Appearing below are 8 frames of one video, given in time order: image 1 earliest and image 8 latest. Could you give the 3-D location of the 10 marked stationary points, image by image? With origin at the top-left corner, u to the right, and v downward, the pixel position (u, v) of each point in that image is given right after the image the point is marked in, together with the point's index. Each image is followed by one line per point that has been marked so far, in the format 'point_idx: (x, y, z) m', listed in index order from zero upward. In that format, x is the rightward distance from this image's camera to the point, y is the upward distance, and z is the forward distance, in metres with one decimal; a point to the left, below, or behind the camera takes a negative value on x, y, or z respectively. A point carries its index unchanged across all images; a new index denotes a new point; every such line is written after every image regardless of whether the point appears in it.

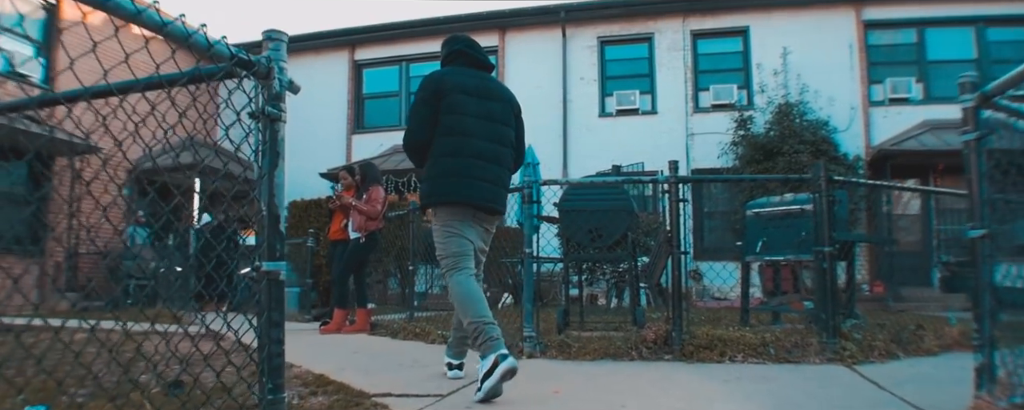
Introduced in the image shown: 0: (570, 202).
0: (+0.5, 0.0, +4.7) m
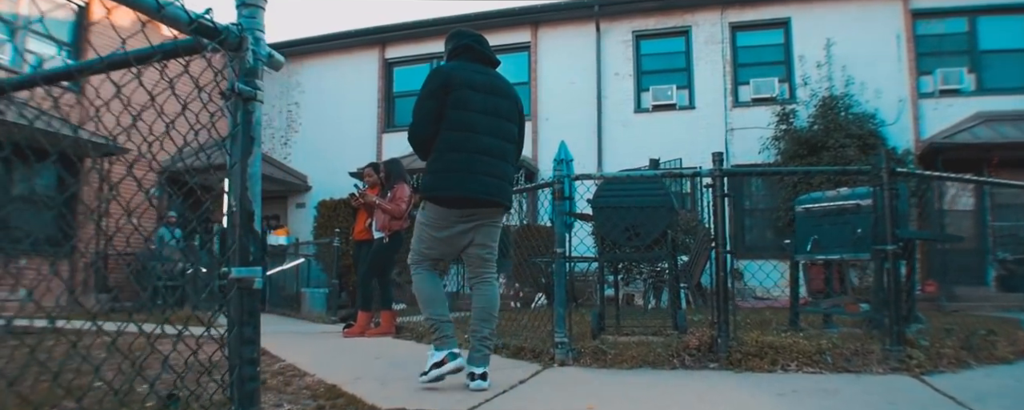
0: (+0.7, +0.1, +4.4) m
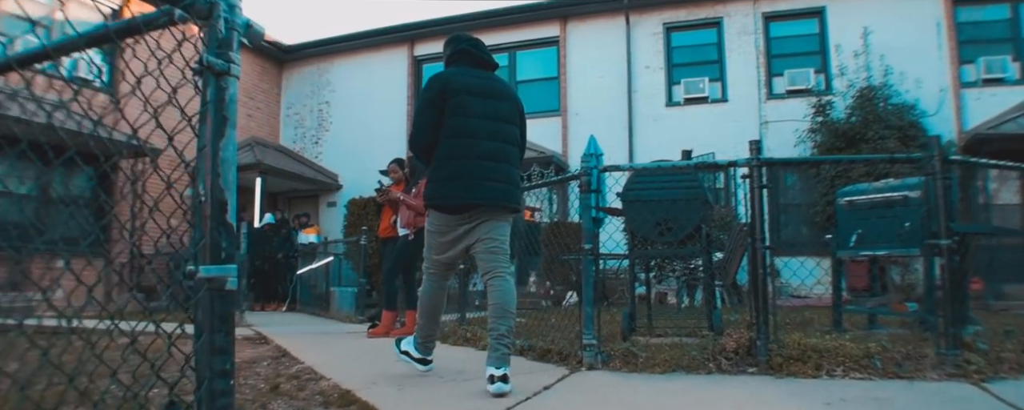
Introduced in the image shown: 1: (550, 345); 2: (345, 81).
0: (+0.9, +0.1, +4.2) m
1: (+0.3, -1.0, +4.2) m
2: (-3.9, +2.9, +13.9) m
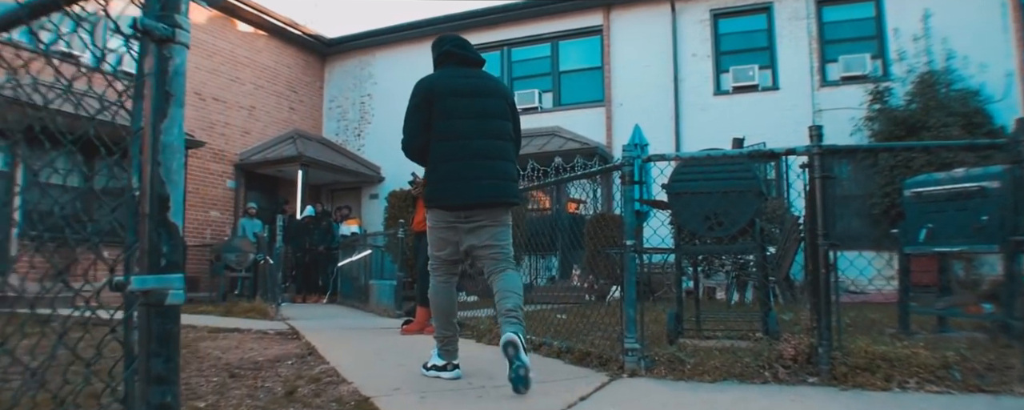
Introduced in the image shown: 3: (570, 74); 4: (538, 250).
0: (+1.1, +0.1, +3.8) m
1: (+0.5, -0.9, +3.9) m
2: (-3.0, +3.1, +13.8) m
3: (+1.3, +2.9, +13.1) m
4: (+0.2, -0.4, +4.7) m
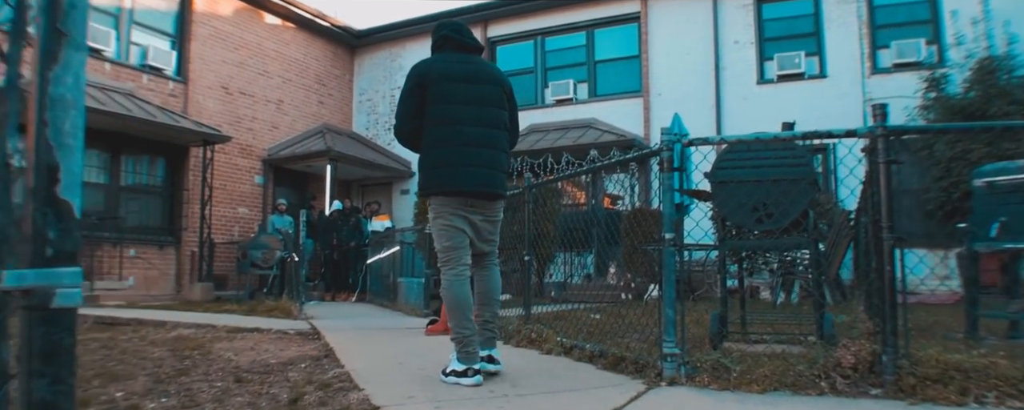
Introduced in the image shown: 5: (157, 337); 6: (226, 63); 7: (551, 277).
0: (+1.3, +0.2, +3.5) m
1: (+0.7, -0.9, +3.6) m
2: (-2.3, +3.2, +13.7) m
3: (+2.0, +3.0, +12.8) m
4: (+0.5, -0.3, +4.4) m
5: (-2.5, -0.9, +4.1) m
6: (-4.8, +2.4, +9.8) m
7: (+0.4, -0.6, +4.7) m
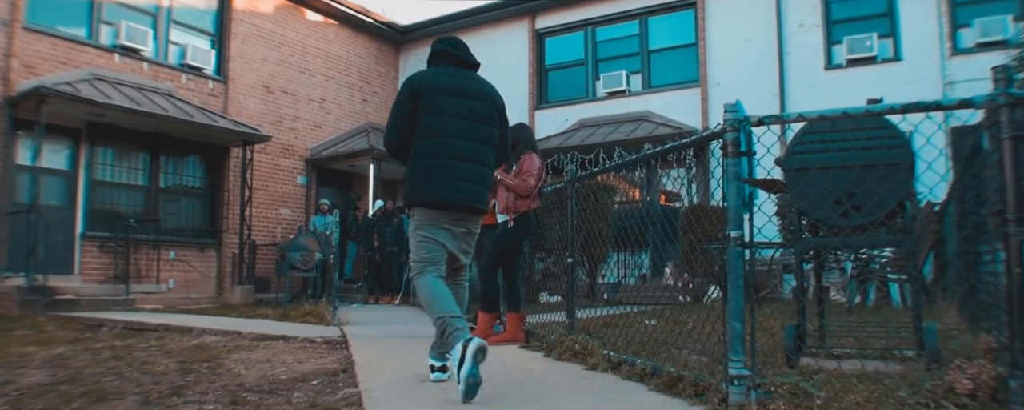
0: (+1.4, +0.2, +2.9) m
1: (+0.9, -0.9, +3.1) m
2: (-1.2, +3.2, +13.4) m
3: (+3.0, +3.1, +12.1) m
4: (+0.7, -0.3, +3.9) m
5: (-2.2, -0.9, +3.9) m
6: (-4.1, +2.4, +9.7) m
7: (+0.7, -0.5, +4.2) m
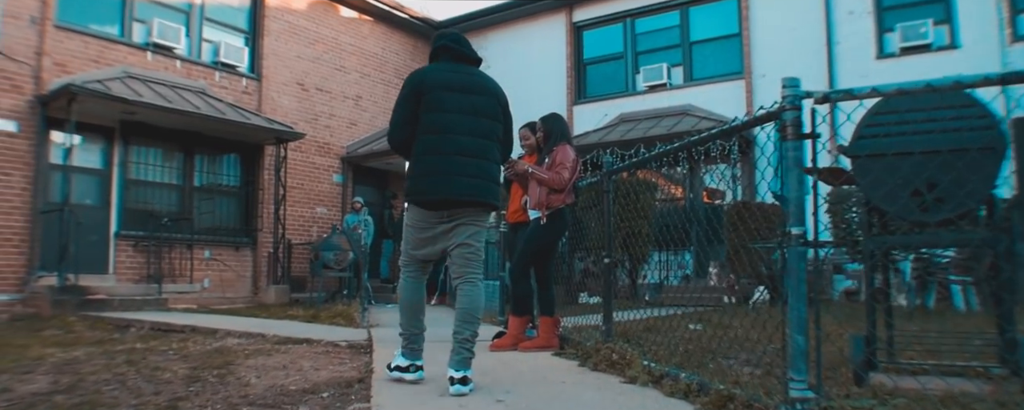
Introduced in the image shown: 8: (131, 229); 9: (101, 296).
0: (+1.6, +0.3, +2.5) m
1: (+1.0, -0.8, +2.7) m
2: (-0.3, +3.2, +13.1) m
3: (+3.7, +3.2, +11.5) m
4: (+0.9, -0.2, +3.5) m
5: (-2.0, -0.9, +3.8) m
6: (-3.4, +2.4, +9.7) m
7: (+0.9, -0.5, +3.9) m
8: (-5.0, -0.3, +7.7) m
9: (-3.9, -0.9, +5.7) m
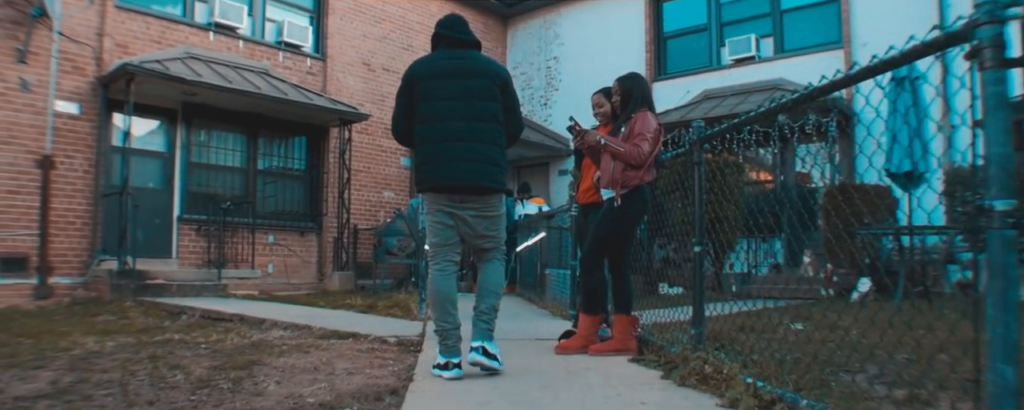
0: (+1.7, +0.4, +1.7) m
1: (+1.2, -0.7, +2.0) m
2: (+1.3, +3.6, +12.4) m
3: (+5.1, +3.5, +10.2) m
4: (+1.2, -0.1, +2.8) m
5: (-1.6, -0.8, +3.4) m
6: (-2.2, +2.7, +9.5) m
7: (+1.2, -0.4, +3.1) m
8: (-4.1, -0.1, +7.7) m
9: (-3.3, -0.7, +5.6) m
